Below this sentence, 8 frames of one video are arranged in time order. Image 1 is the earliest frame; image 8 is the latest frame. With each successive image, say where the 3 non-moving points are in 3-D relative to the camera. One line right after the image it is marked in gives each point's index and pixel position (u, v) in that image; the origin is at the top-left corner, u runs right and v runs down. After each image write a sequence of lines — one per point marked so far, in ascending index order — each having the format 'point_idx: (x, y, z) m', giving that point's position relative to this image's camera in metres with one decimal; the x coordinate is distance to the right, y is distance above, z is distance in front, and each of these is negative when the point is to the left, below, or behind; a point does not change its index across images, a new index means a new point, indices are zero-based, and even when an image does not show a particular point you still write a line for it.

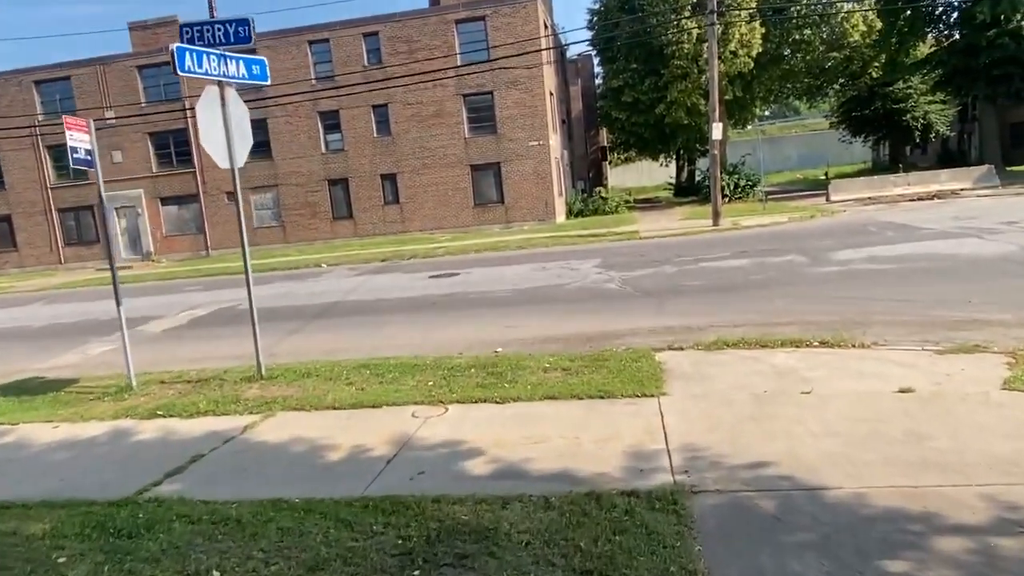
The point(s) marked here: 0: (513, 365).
0: (0.0, -0.8, +7.3) m
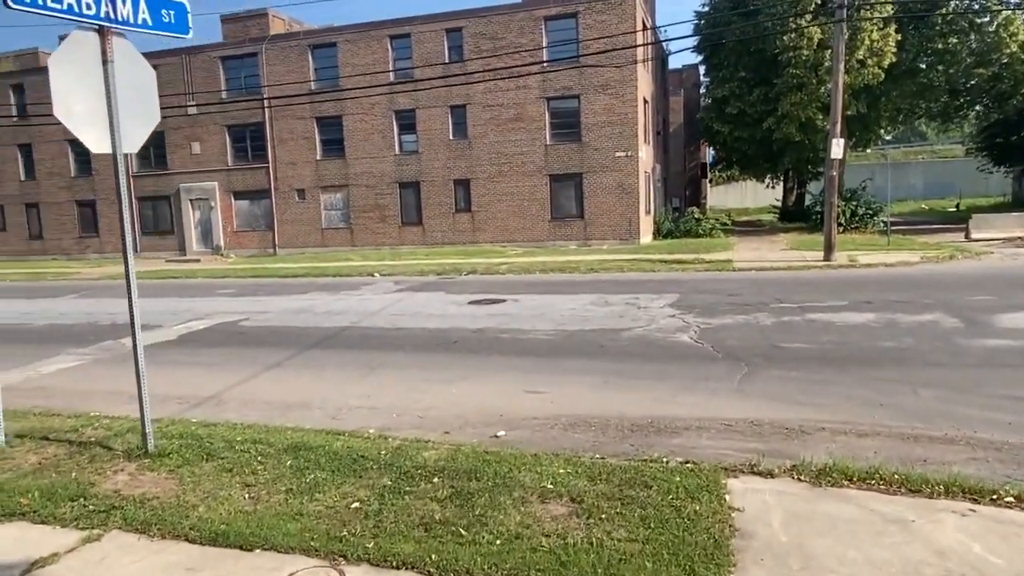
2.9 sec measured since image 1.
0: (-0.1, -1.3, +4.7) m
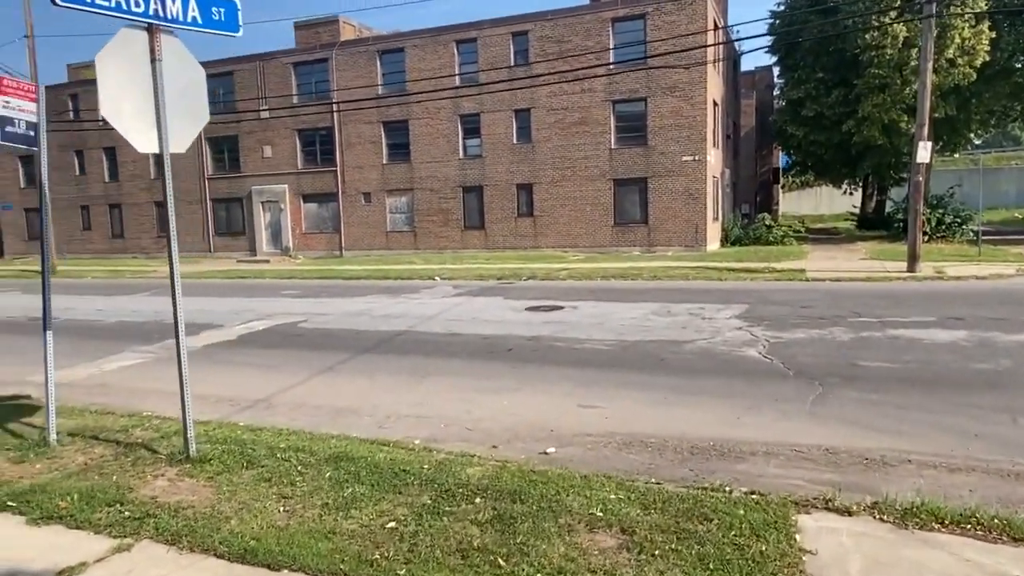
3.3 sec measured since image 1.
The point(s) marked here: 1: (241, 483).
0: (+0.2, -1.4, +4.4) m
1: (-1.9, -1.3, +4.8) m
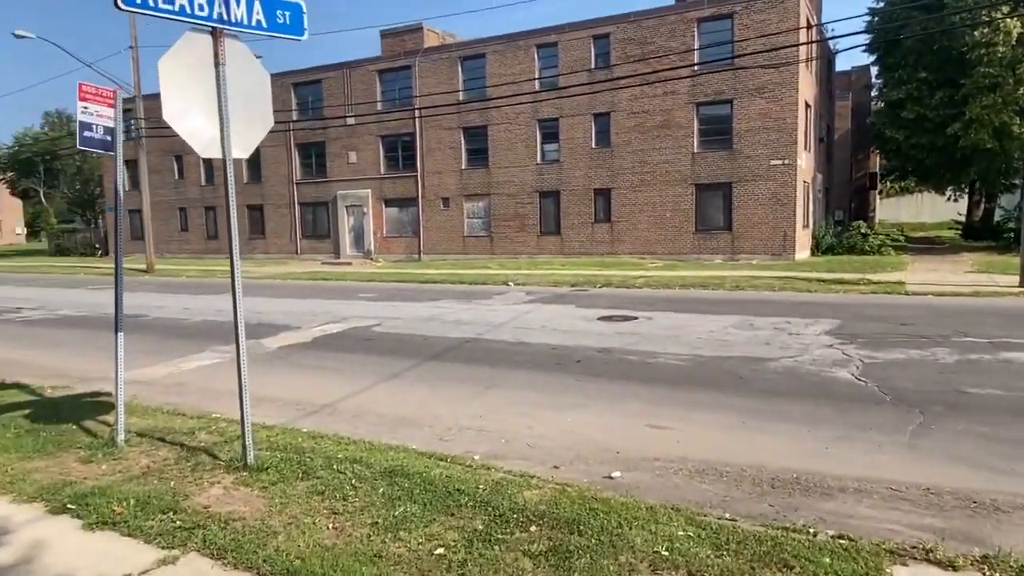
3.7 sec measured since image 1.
0: (+0.5, -1.4, +4.1) m
1: (-1.5, -1.4, +4.7) m
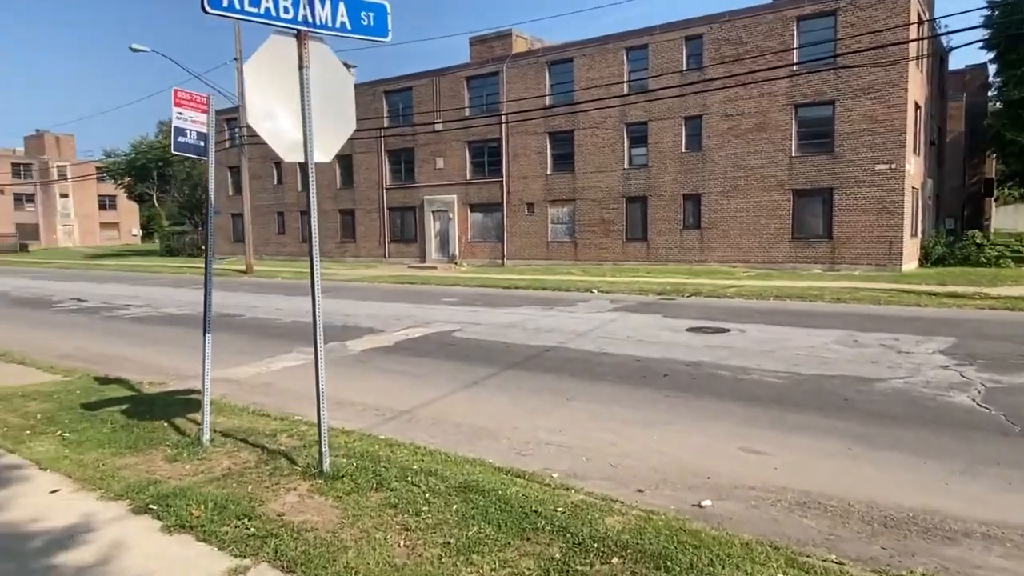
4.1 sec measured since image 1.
0: (+1.0, -1.5, +3.7) m
1: (-1.0, -1.4, +4.5) m
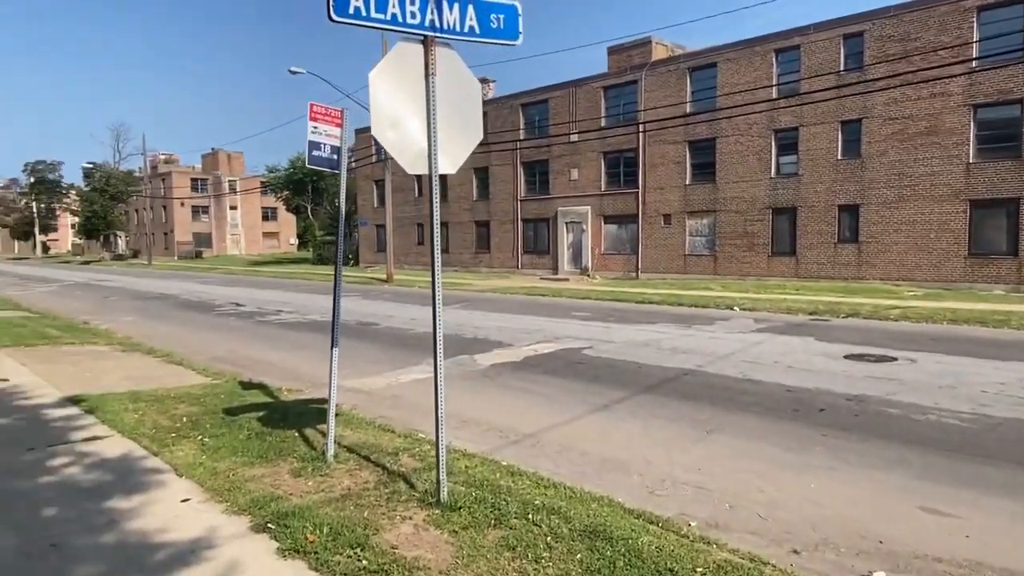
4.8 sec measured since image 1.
0: (+1.5, -1.7, +3.0) m
1: (-0.2, -1.6, +4.2) m
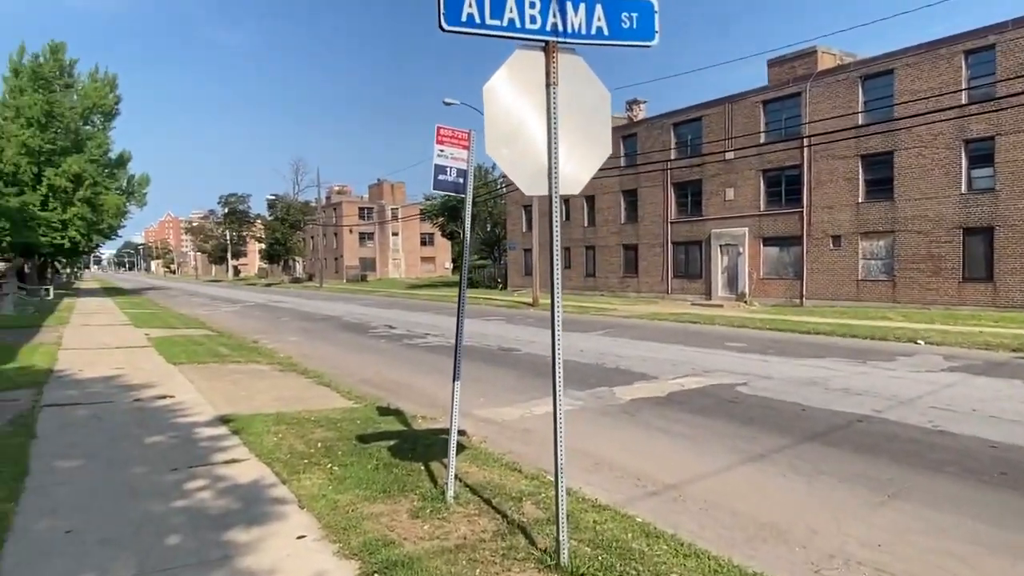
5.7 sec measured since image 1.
0: (+1.9, -1.8, +2.0) m
1: (+0.5, -1.7, +3.6) m
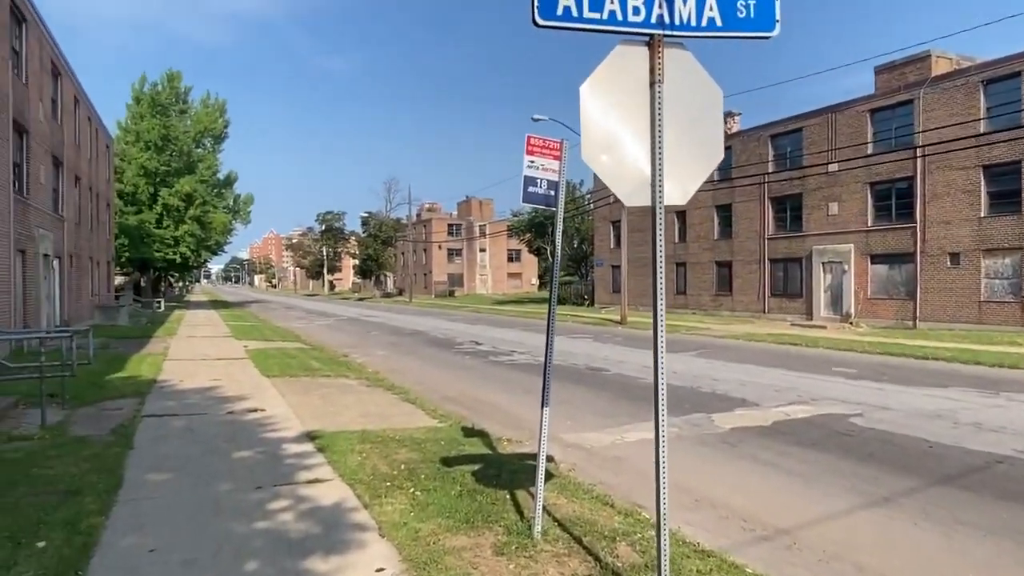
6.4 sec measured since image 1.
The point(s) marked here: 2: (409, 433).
0: (+2.1, -1.9, +1.4) m
1: (+0.9, -1.8, +3.1) m
2: (-1.3, -1.8, +8.8) m
